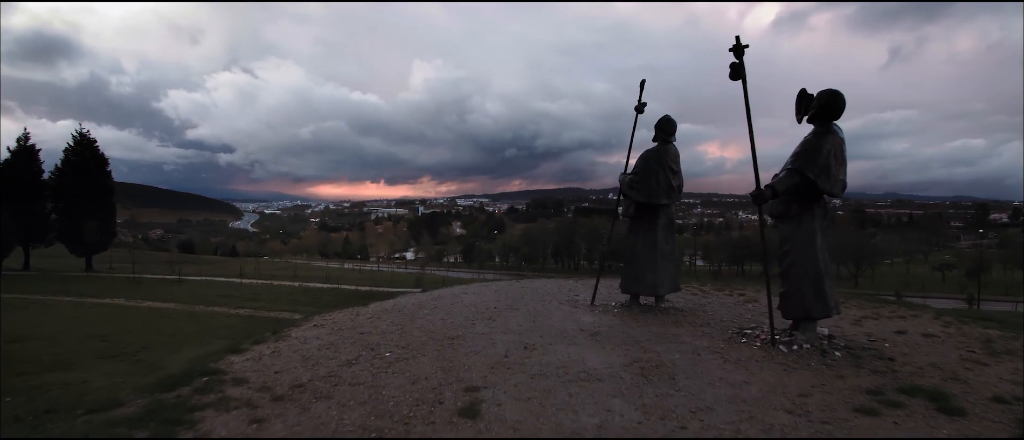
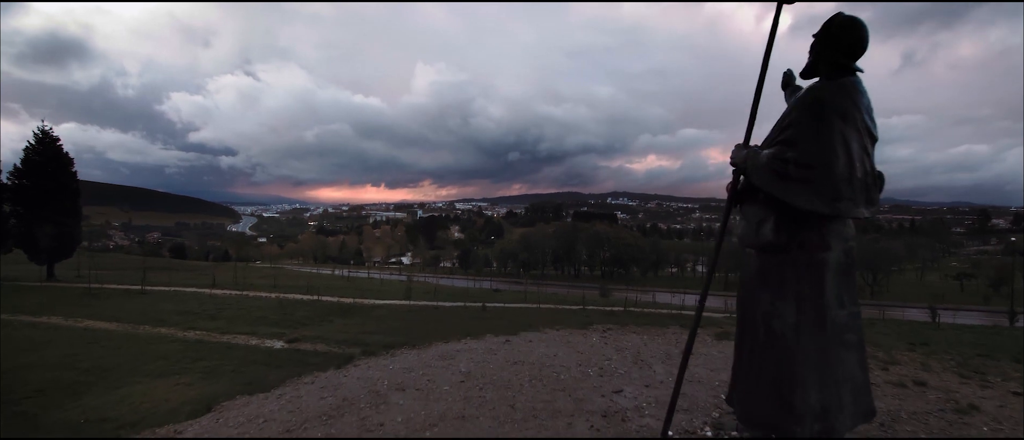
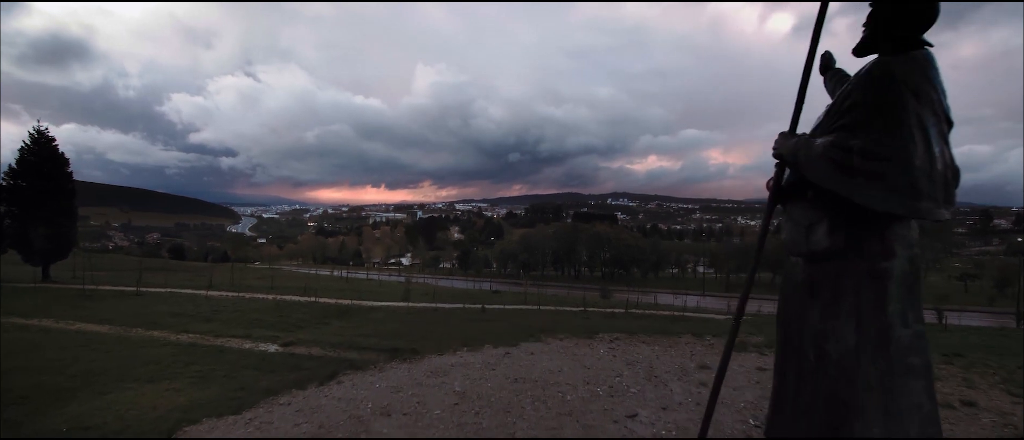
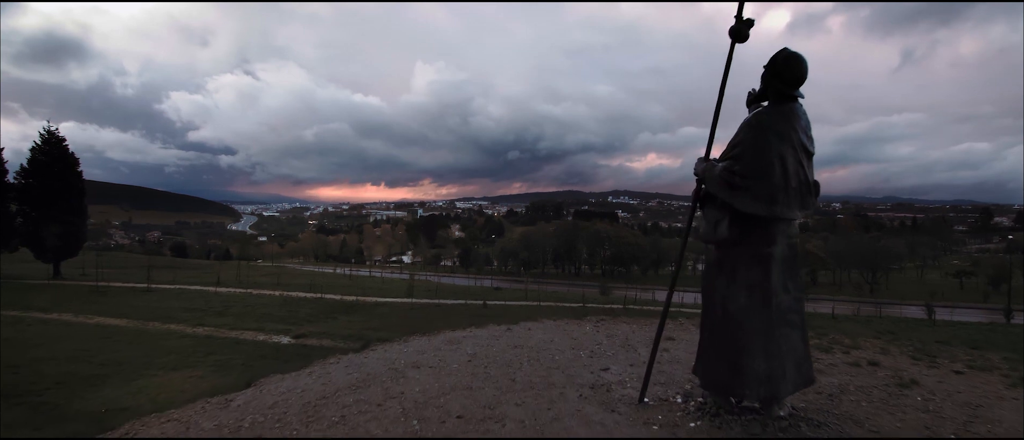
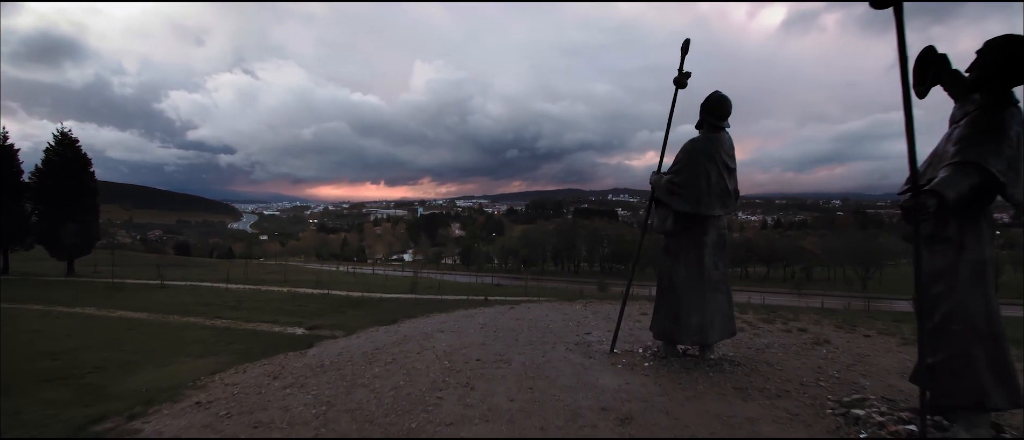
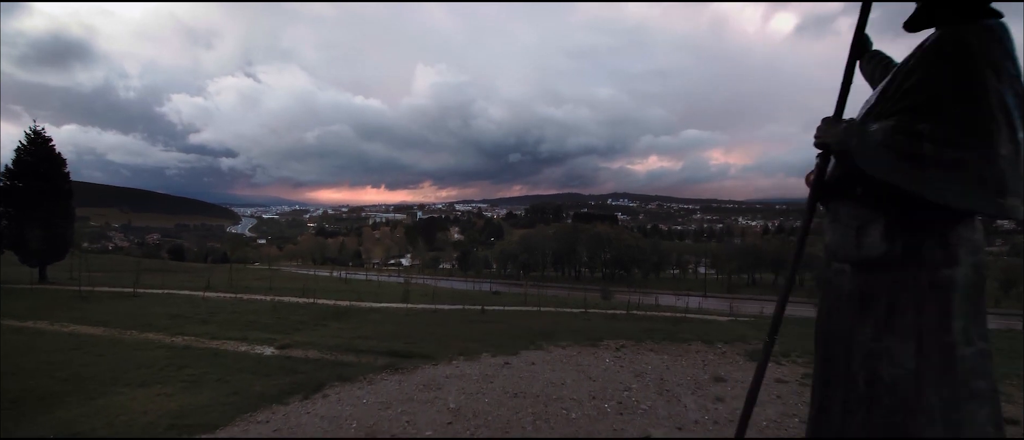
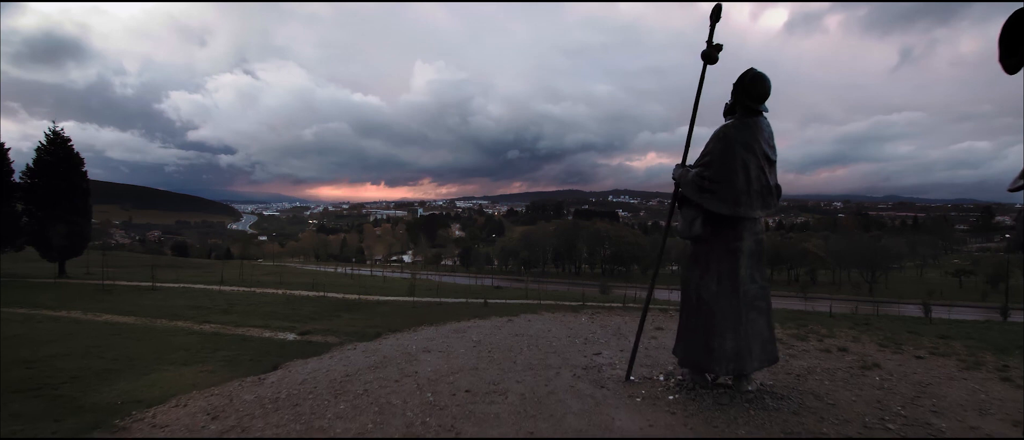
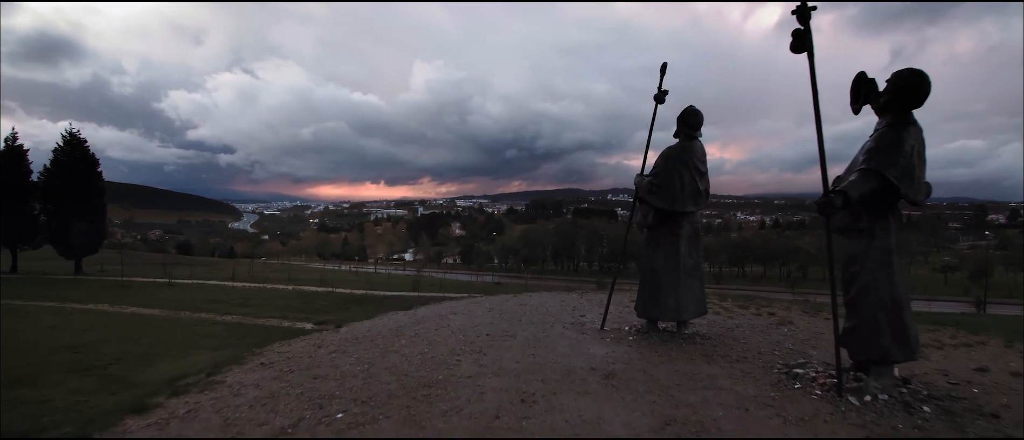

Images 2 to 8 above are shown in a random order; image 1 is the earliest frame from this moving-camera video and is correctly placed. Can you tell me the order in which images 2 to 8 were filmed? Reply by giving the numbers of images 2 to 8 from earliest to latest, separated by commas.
8, 5, 7, 4, 2, 3, 6
